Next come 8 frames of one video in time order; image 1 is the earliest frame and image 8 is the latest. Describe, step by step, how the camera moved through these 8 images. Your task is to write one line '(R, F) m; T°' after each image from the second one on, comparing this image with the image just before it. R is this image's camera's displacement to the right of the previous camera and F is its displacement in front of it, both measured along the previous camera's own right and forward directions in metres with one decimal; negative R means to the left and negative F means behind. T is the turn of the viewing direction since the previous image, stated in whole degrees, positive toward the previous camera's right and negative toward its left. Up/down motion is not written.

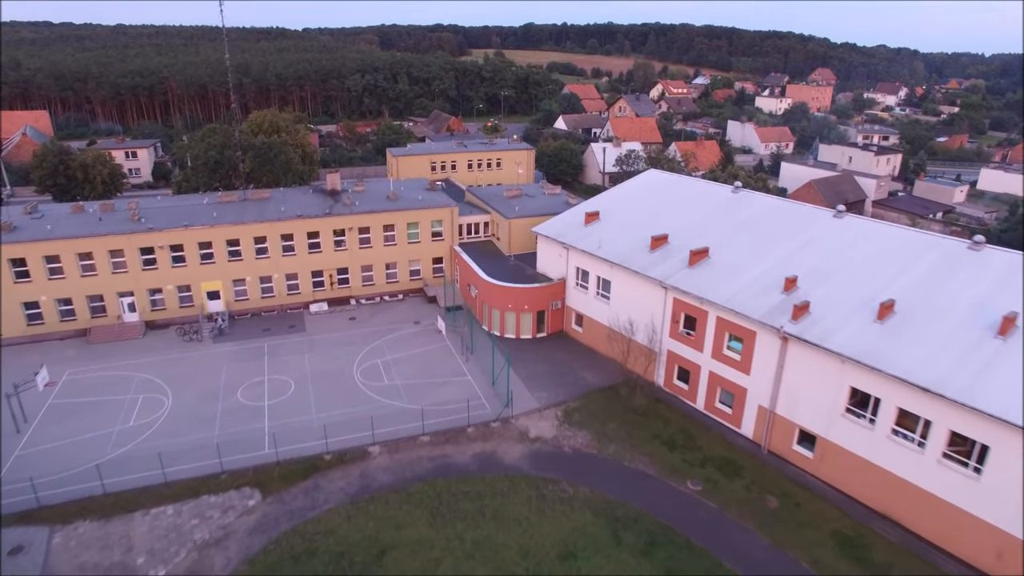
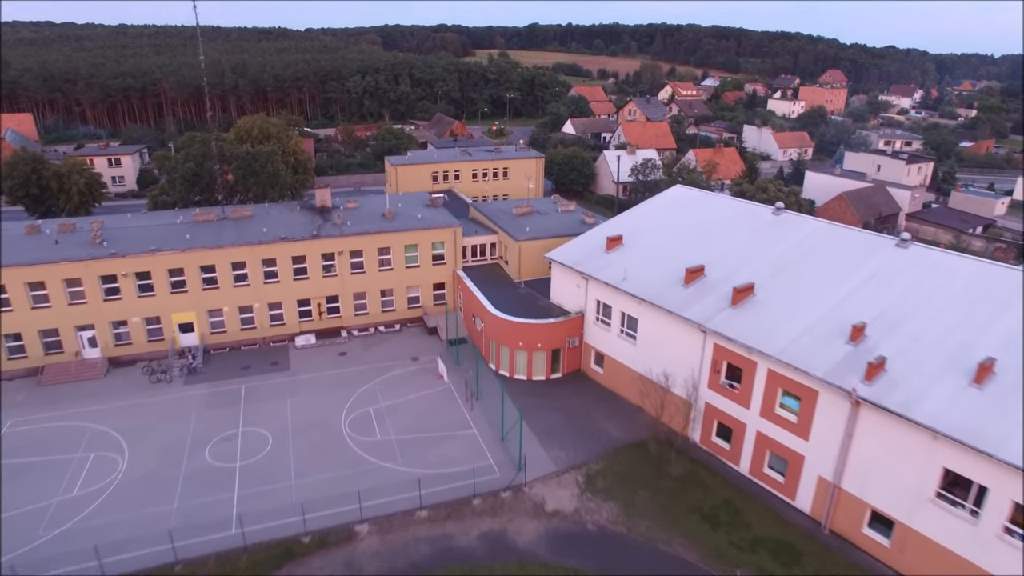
(-0.3, +2.8) m; 0°
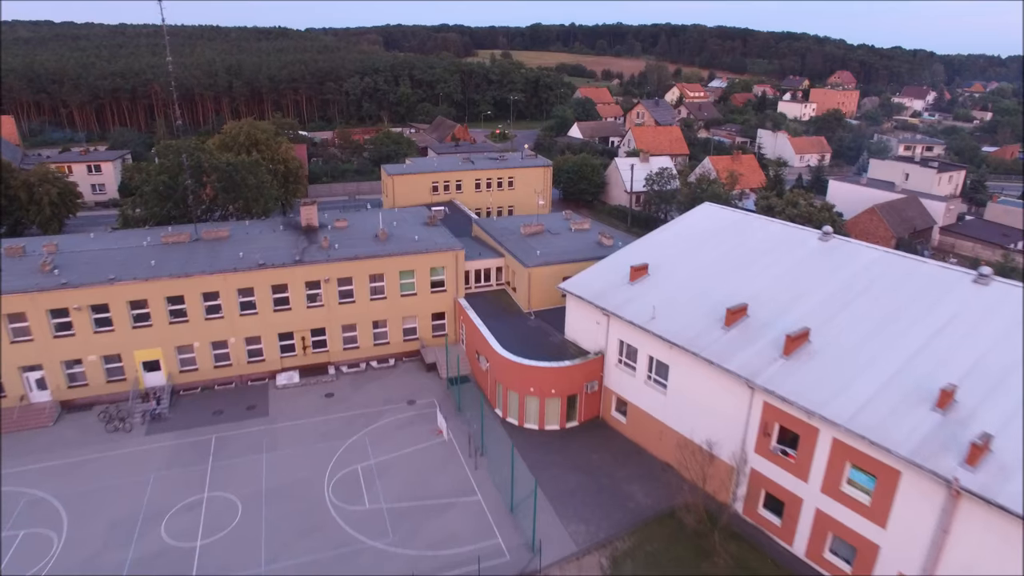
(-0.2, +2.6) m; 0°
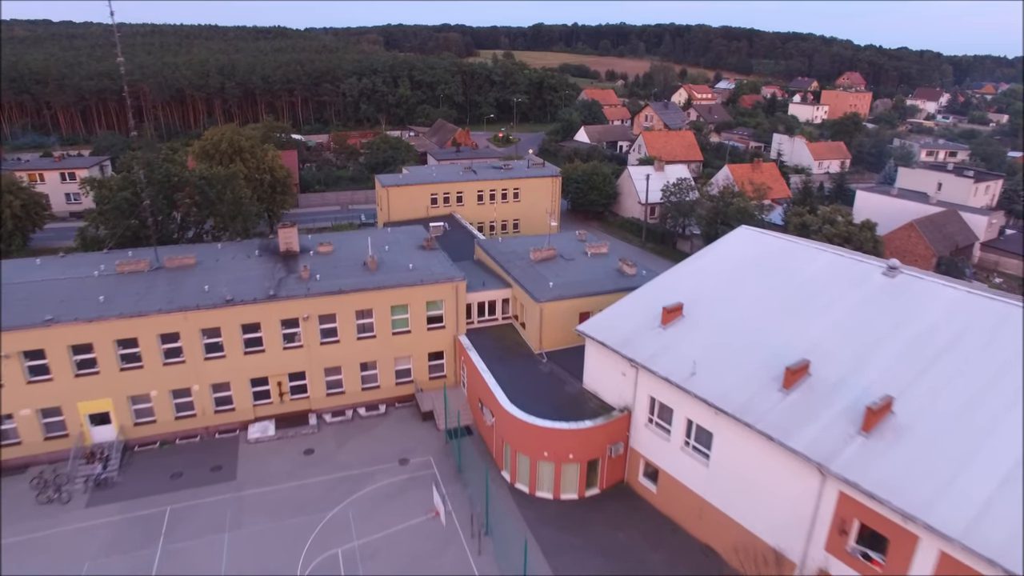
(-0.2, +2.8) m; 0°
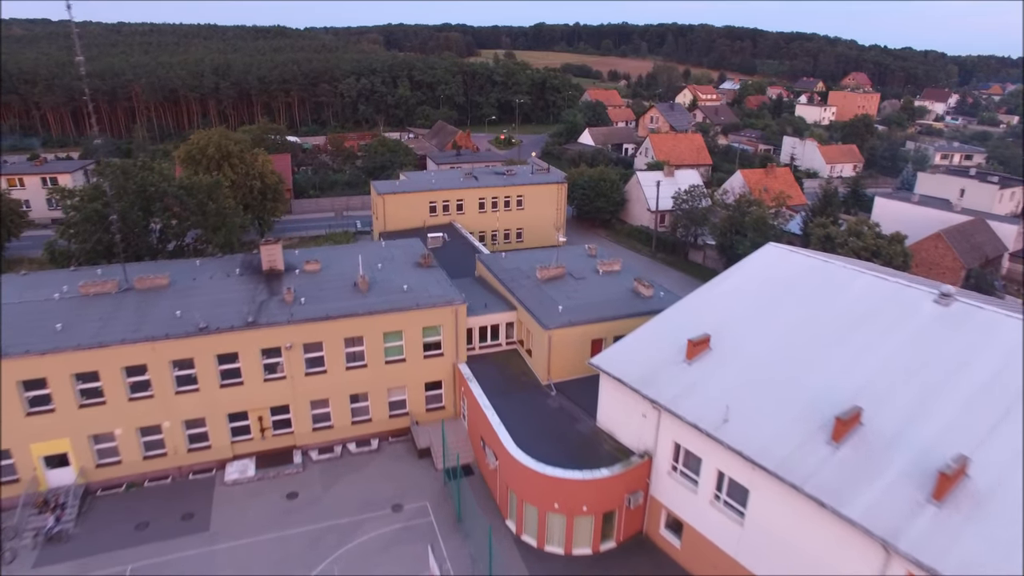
(-0.1, +1.7) m; 0°
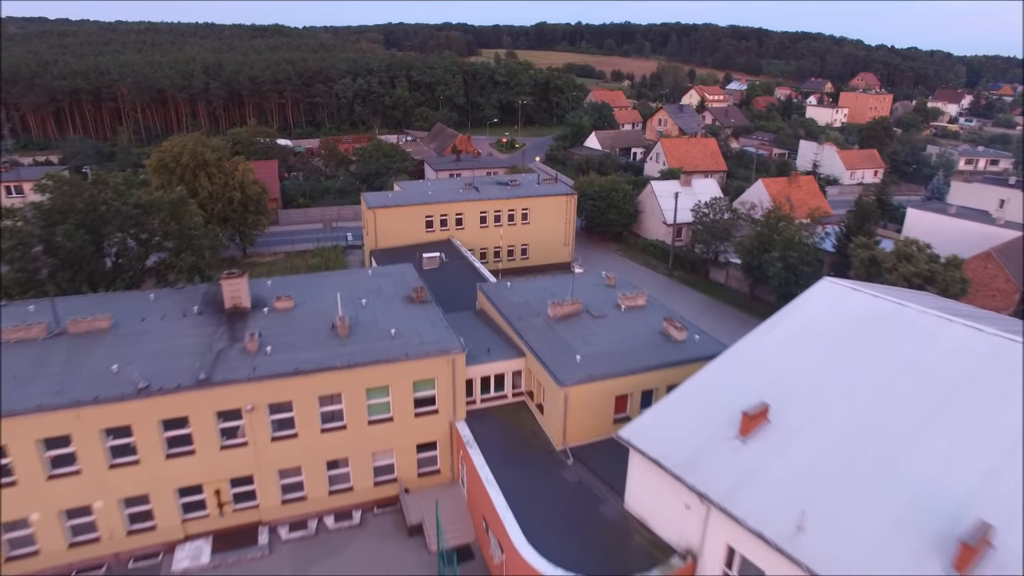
(-0.2, +2.8) m; 0°
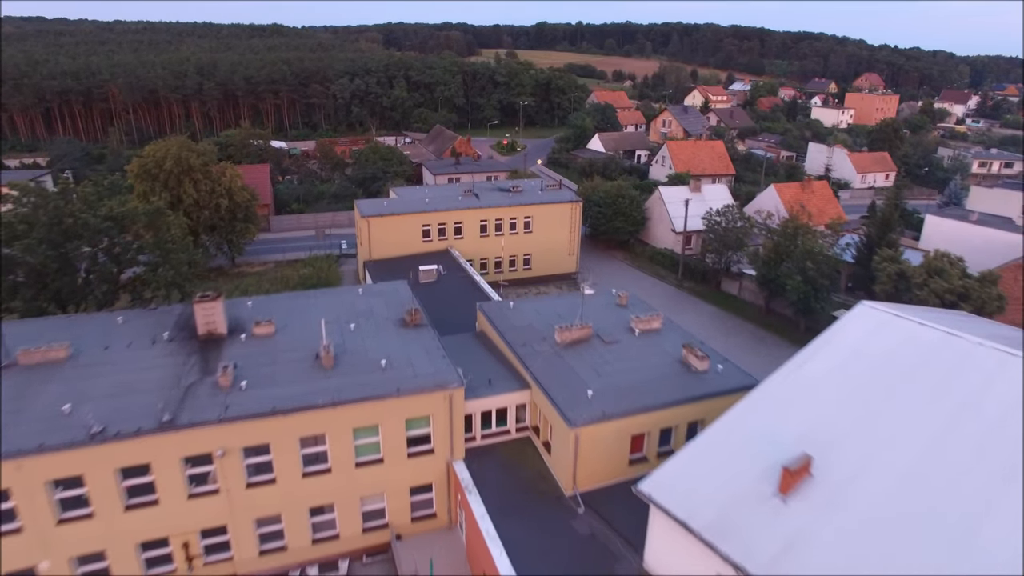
(-0.1, +1.5) m; 0°
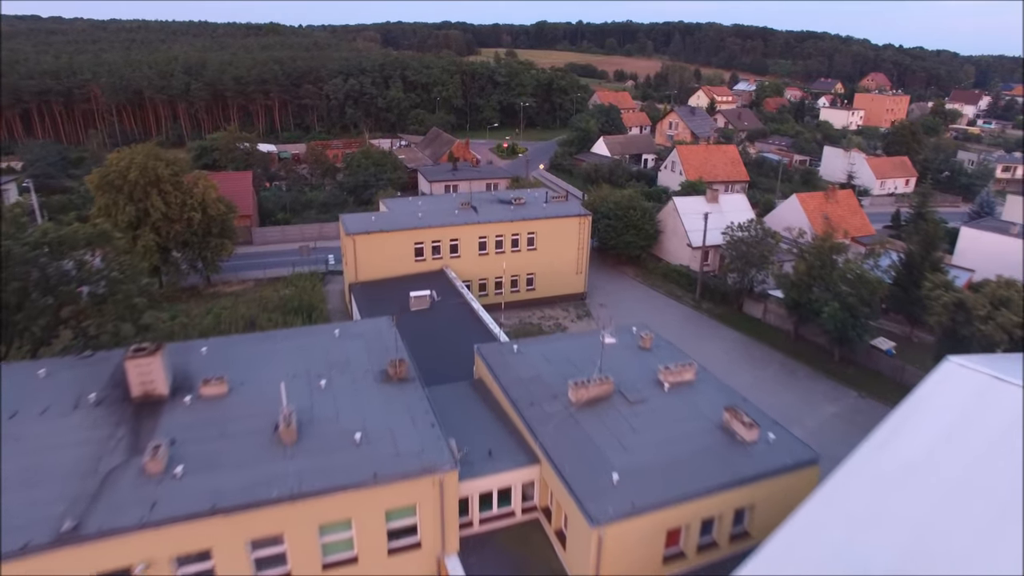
(-0.1, +2.5) m; 0°
